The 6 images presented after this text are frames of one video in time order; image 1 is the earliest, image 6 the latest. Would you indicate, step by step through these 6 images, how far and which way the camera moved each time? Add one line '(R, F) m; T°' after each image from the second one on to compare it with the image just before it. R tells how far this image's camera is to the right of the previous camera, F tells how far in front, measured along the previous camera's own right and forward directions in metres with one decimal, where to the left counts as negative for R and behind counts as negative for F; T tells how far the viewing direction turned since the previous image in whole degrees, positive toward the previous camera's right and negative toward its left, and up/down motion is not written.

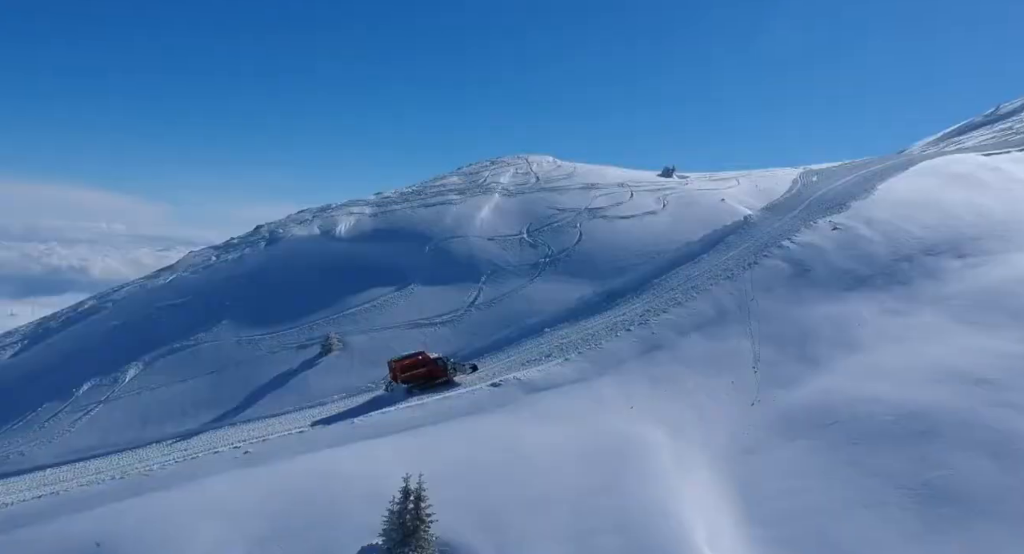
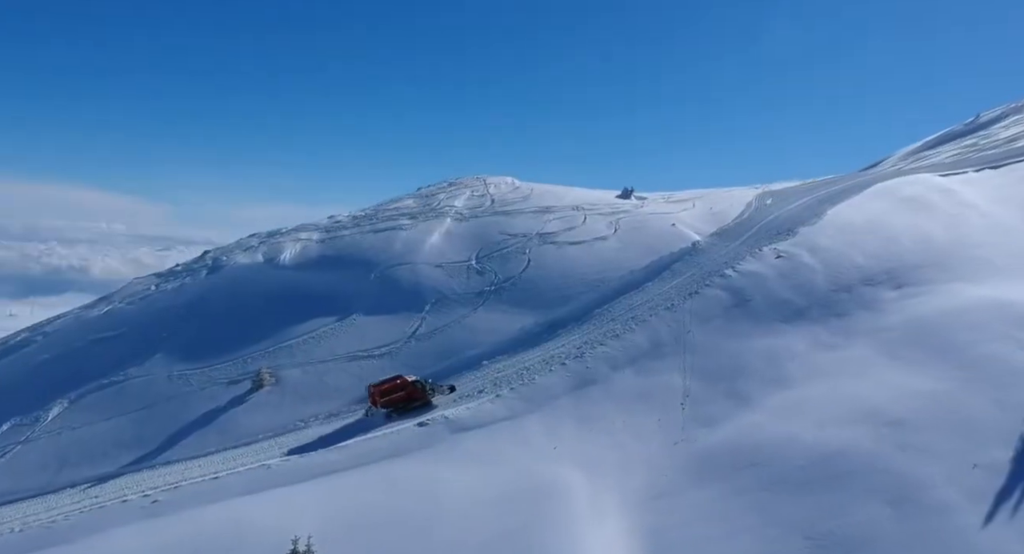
(+1.6, 0.0) m; +1°
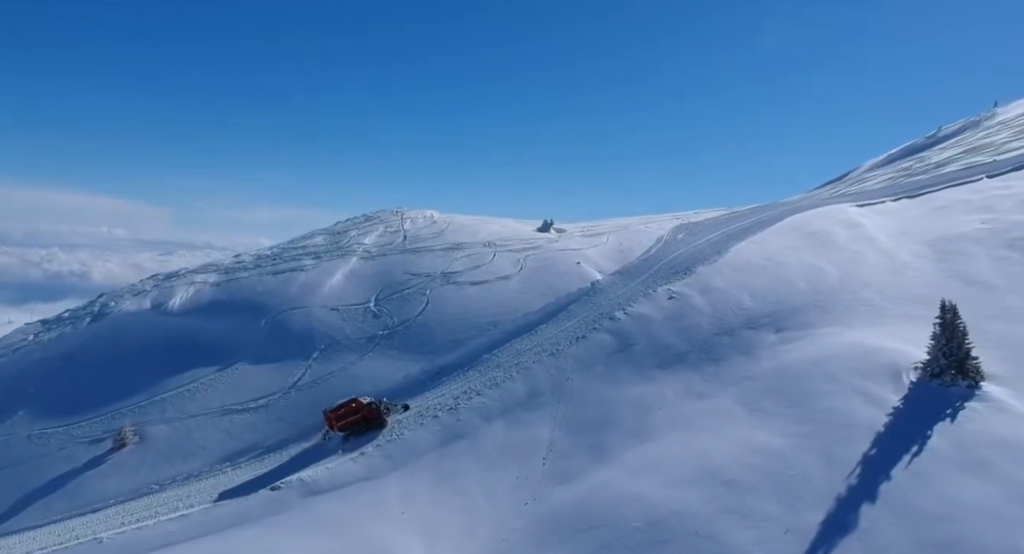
(+3.2, -0.2) m; +2°
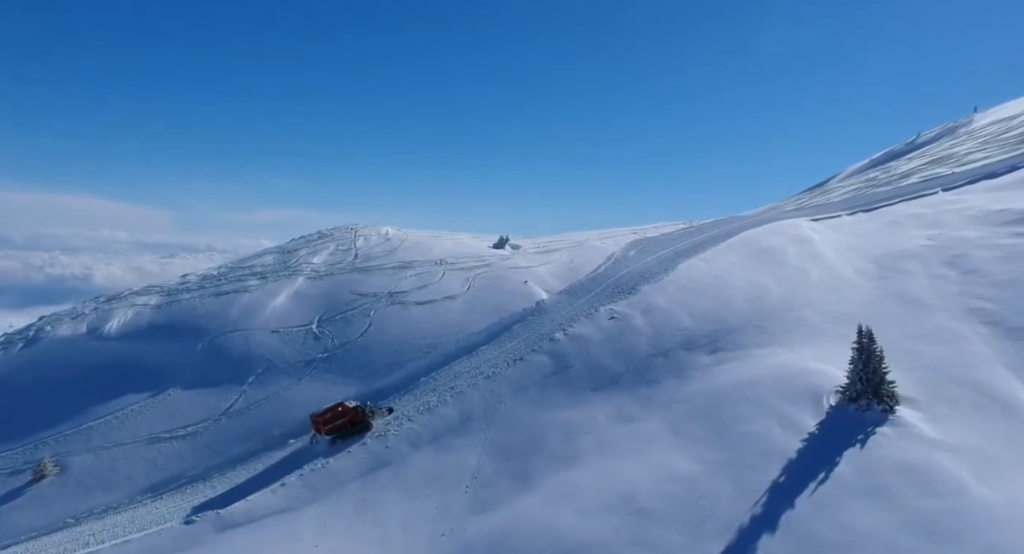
(+1.8, -0.1) m; +1°
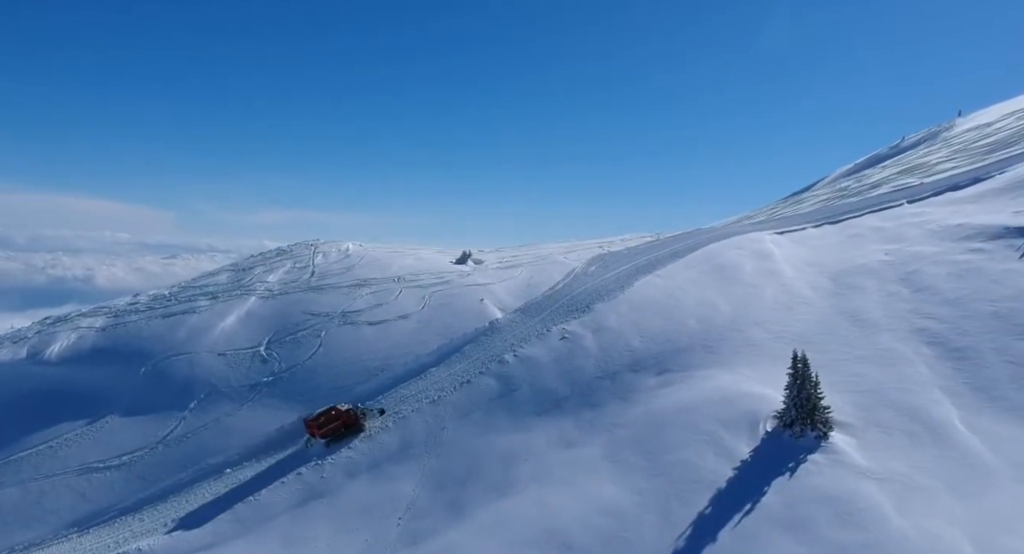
(+1.6, +0.1) m; +1°
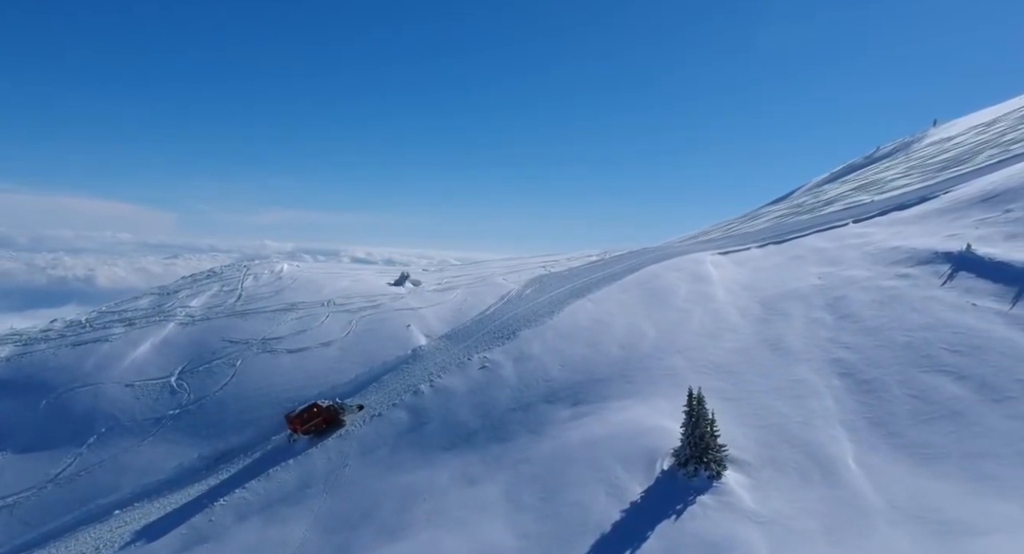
(+2.6, +0.2) m; +2°
